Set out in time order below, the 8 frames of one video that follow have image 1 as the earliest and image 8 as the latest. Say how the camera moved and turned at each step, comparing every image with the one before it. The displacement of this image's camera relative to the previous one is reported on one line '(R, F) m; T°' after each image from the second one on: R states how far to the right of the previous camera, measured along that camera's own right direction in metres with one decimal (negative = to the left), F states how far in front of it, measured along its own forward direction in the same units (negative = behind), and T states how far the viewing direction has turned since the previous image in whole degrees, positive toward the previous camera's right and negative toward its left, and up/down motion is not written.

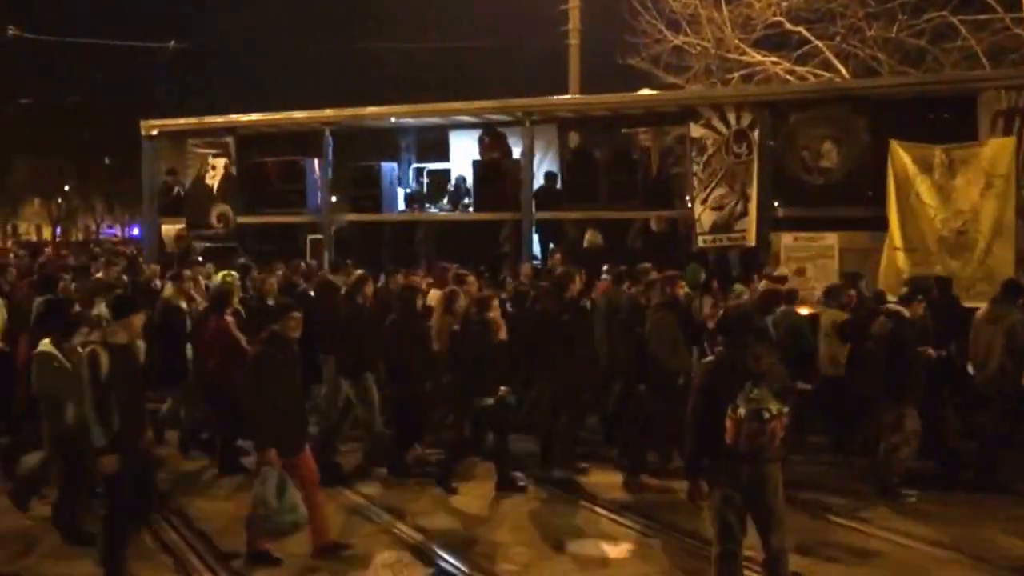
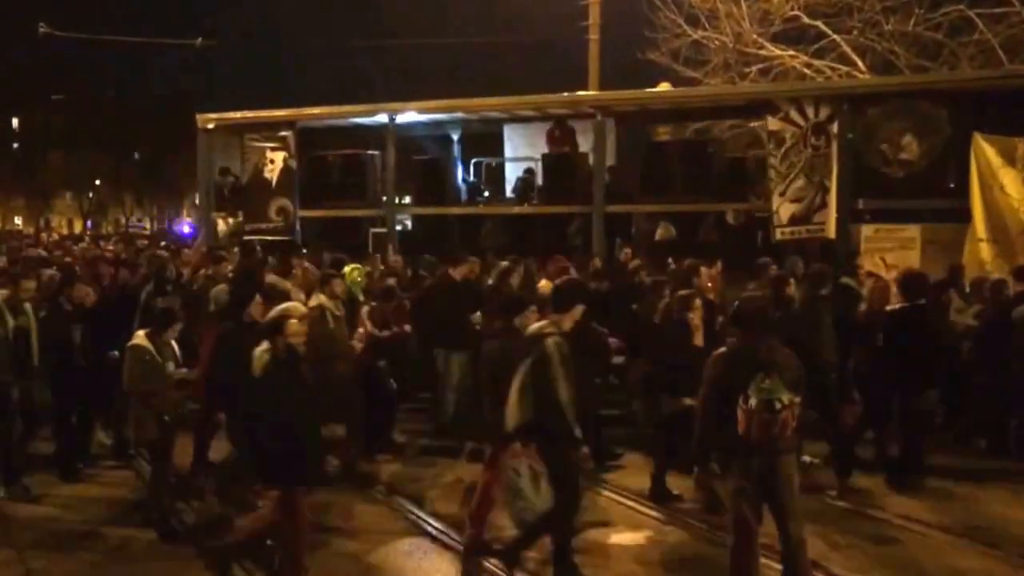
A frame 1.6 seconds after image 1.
(-1.7, 0.0) m; +1°
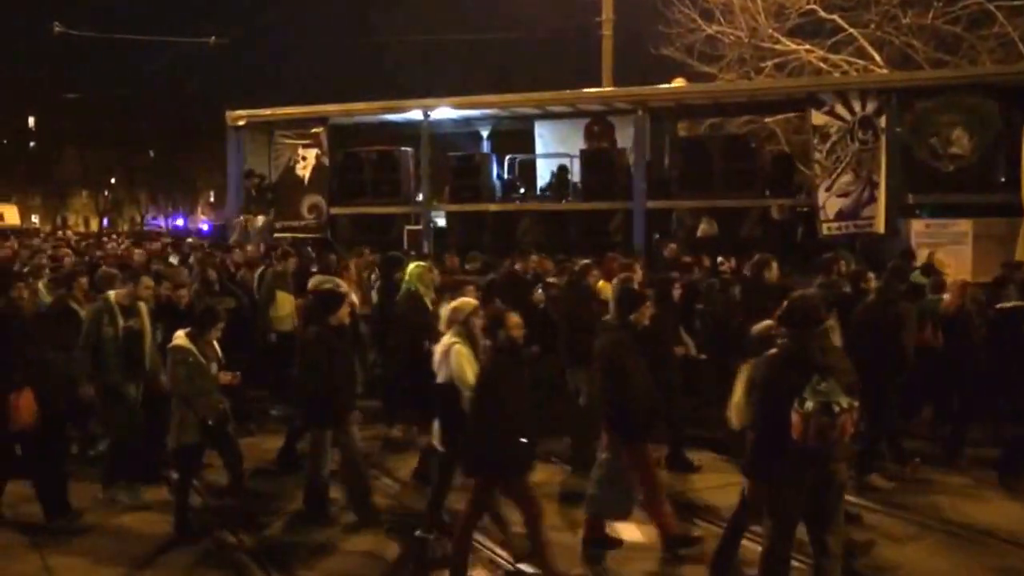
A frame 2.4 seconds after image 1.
(-0.8, +0.1) m; 0°
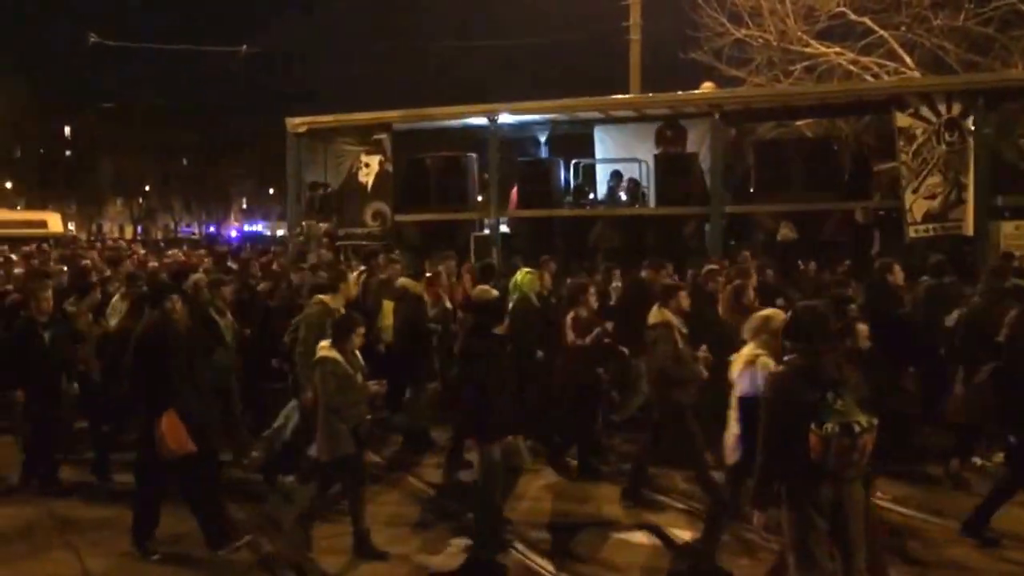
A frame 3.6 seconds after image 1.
(-1.5, 0.0) m; 0°
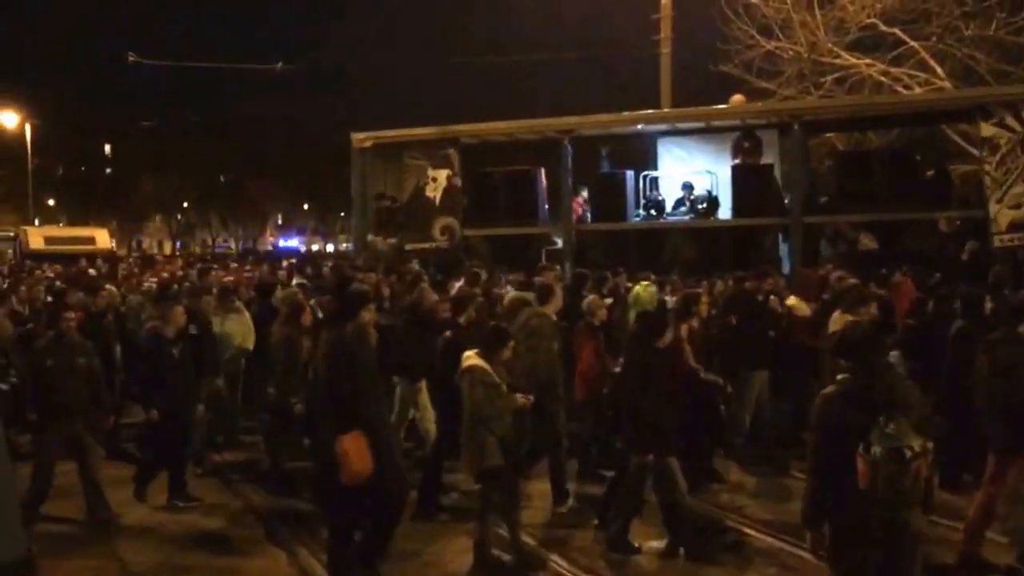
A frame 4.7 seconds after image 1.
(-1.5, -0.1) m; -1°
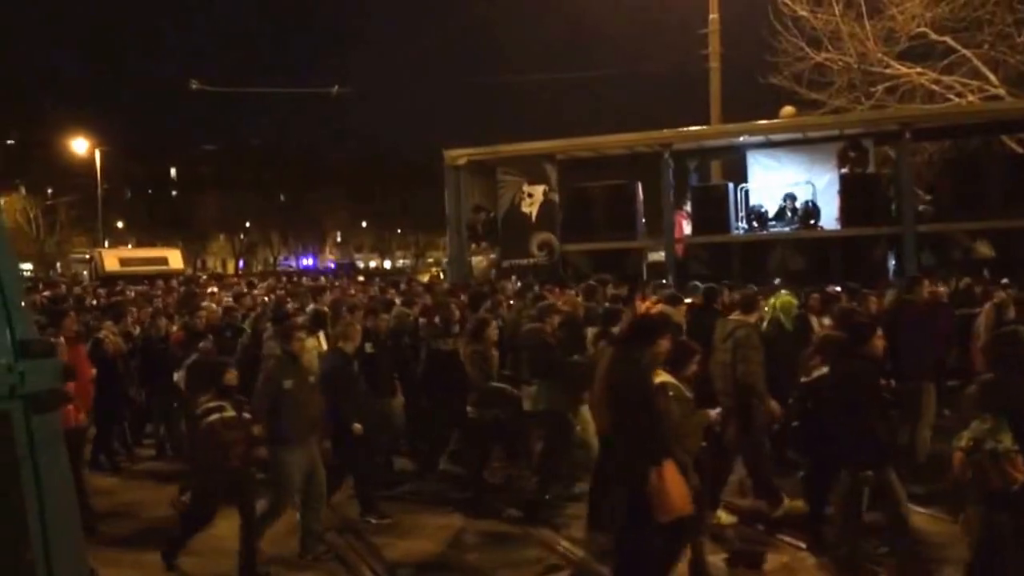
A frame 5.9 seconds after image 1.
(-2.0, -0.2) m; -2°
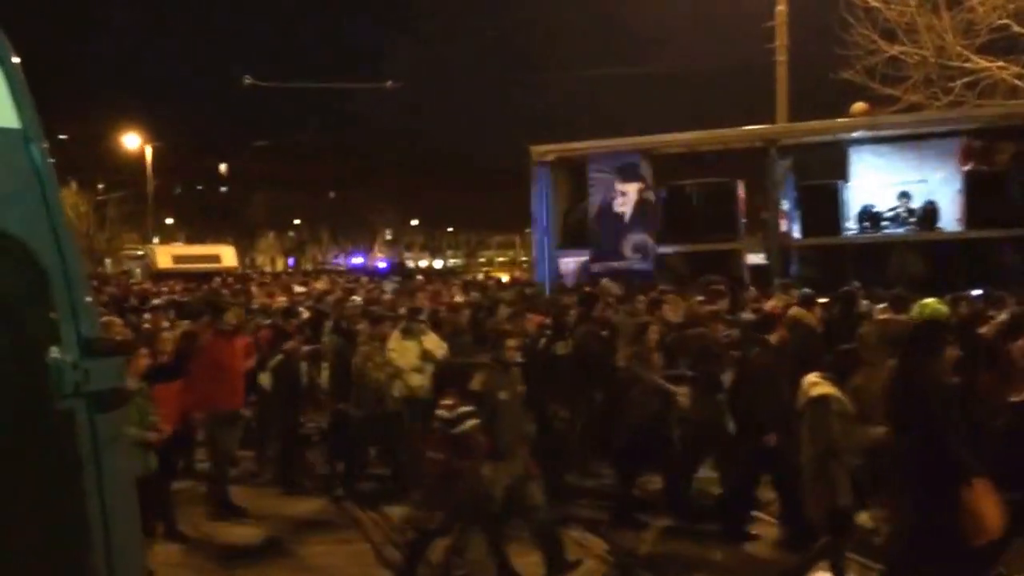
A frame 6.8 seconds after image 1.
(-1.5, +1.2) m; -2°
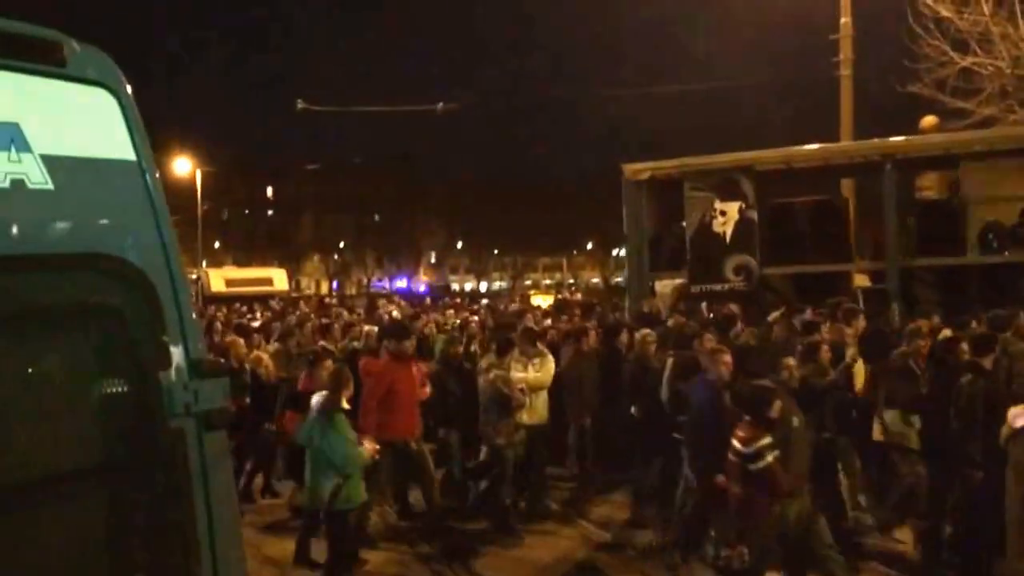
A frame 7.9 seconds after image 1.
(-1.3, +1.0) m; -2°
